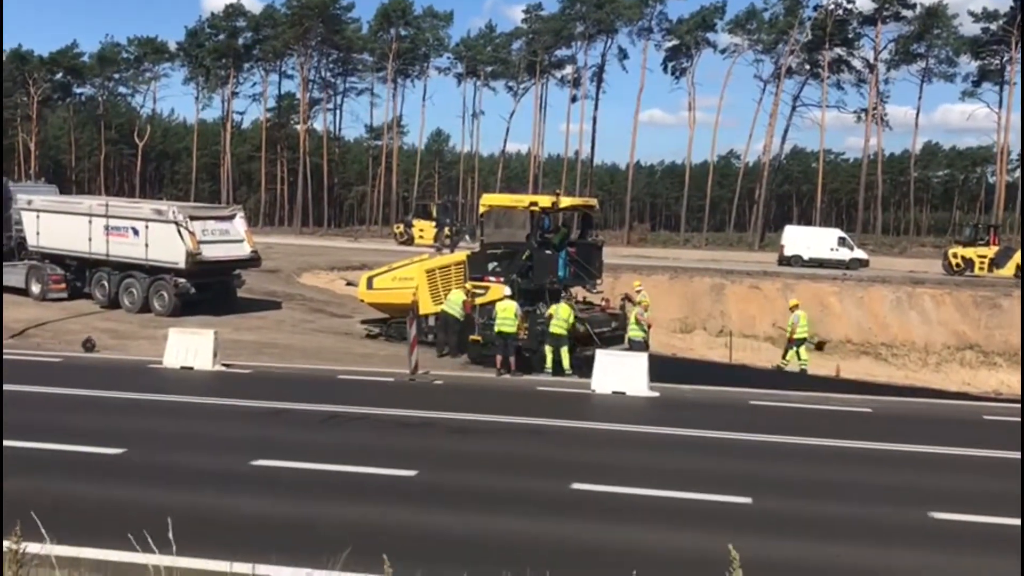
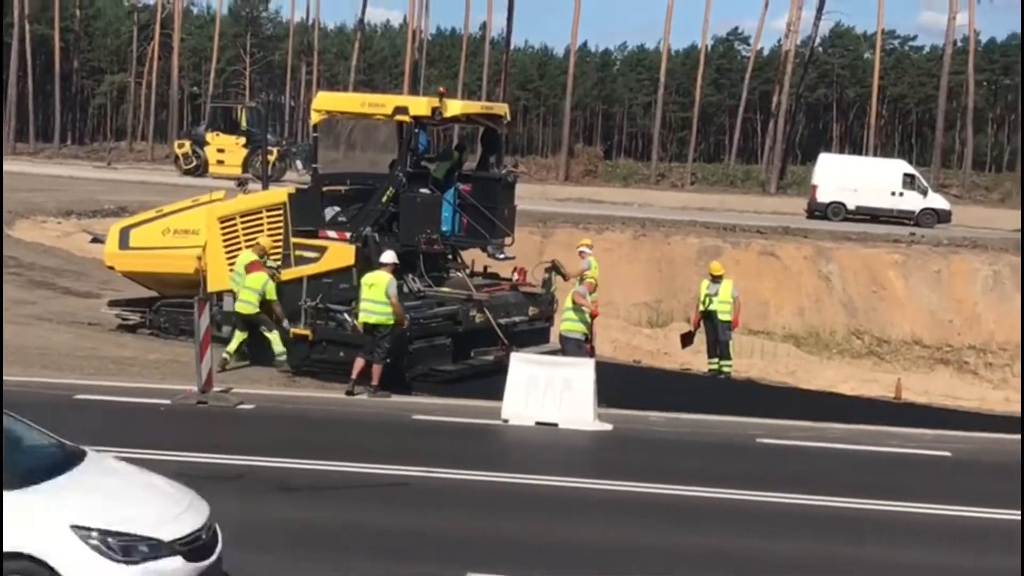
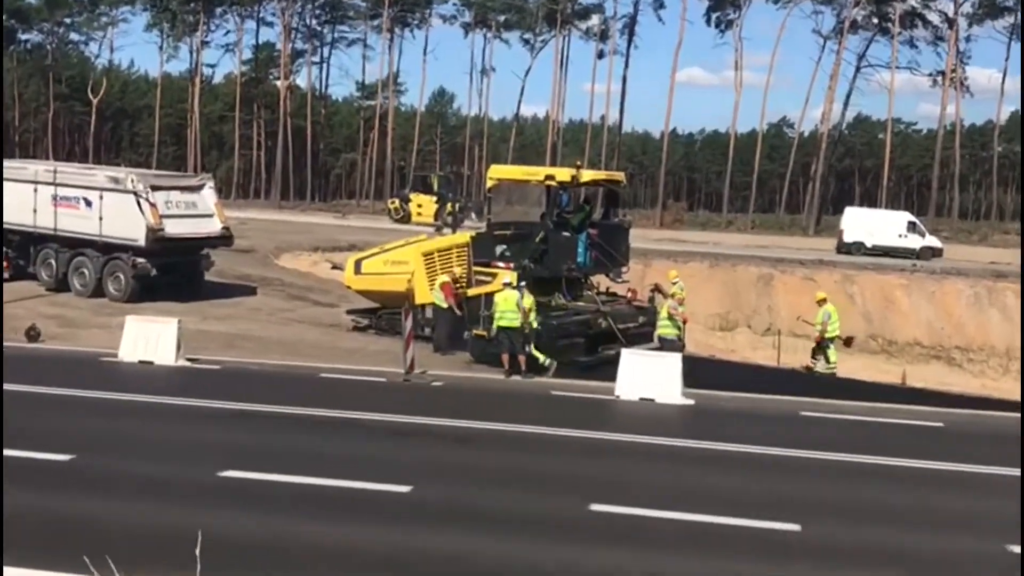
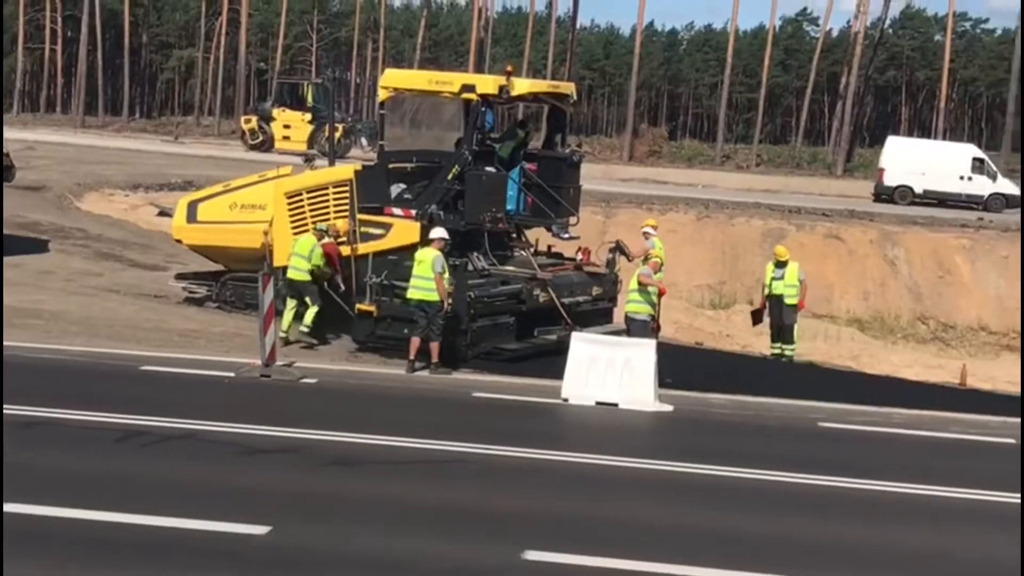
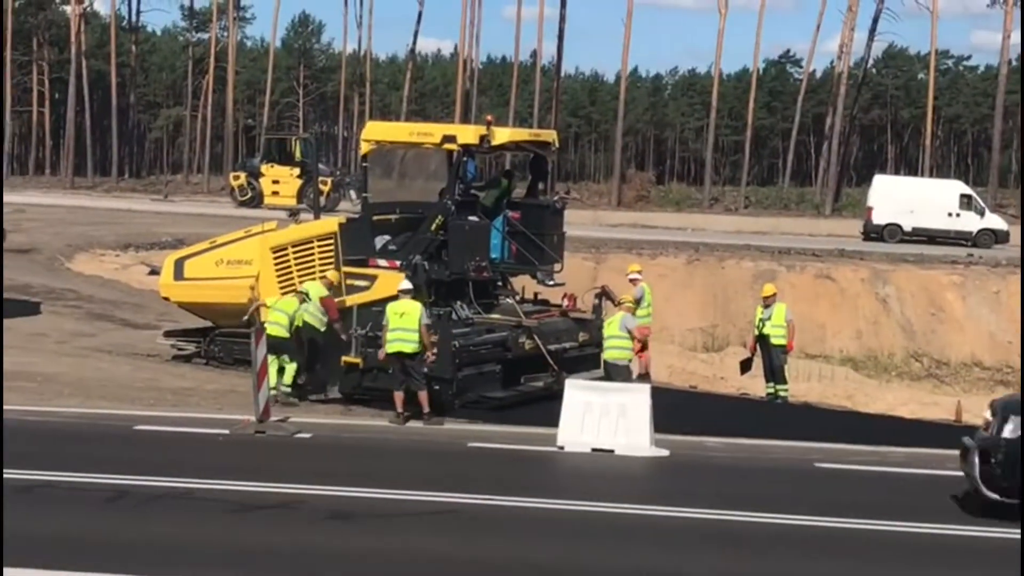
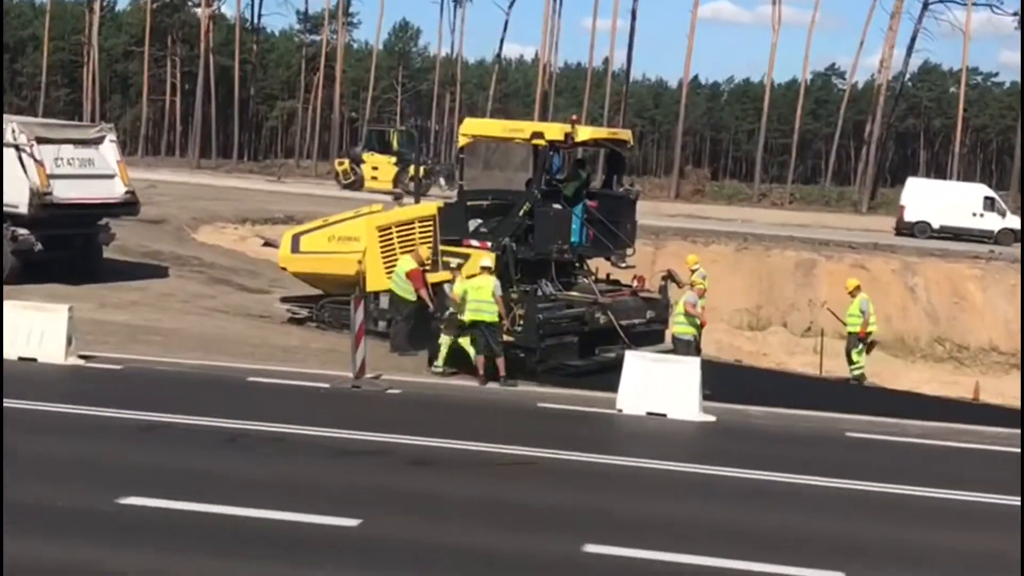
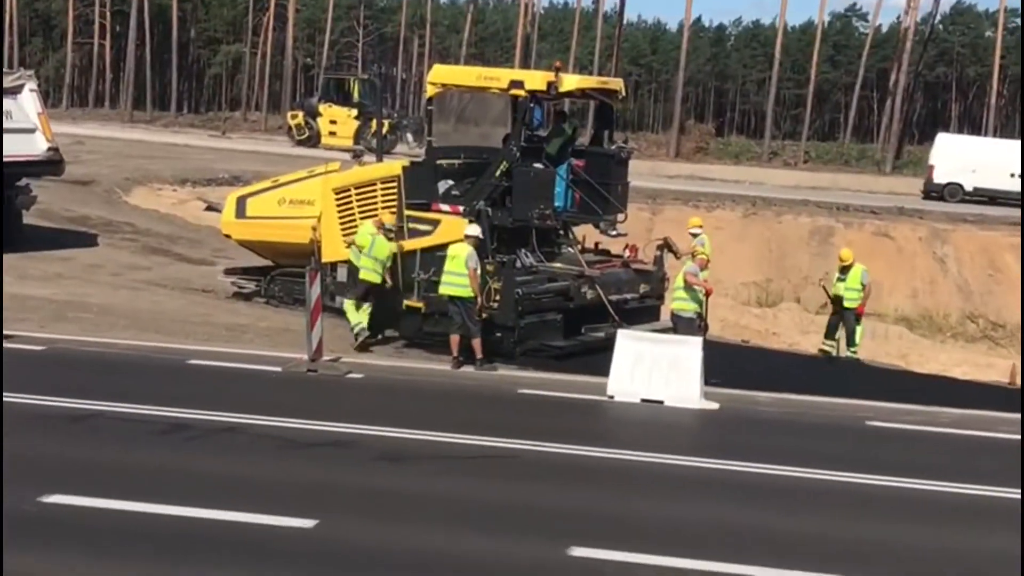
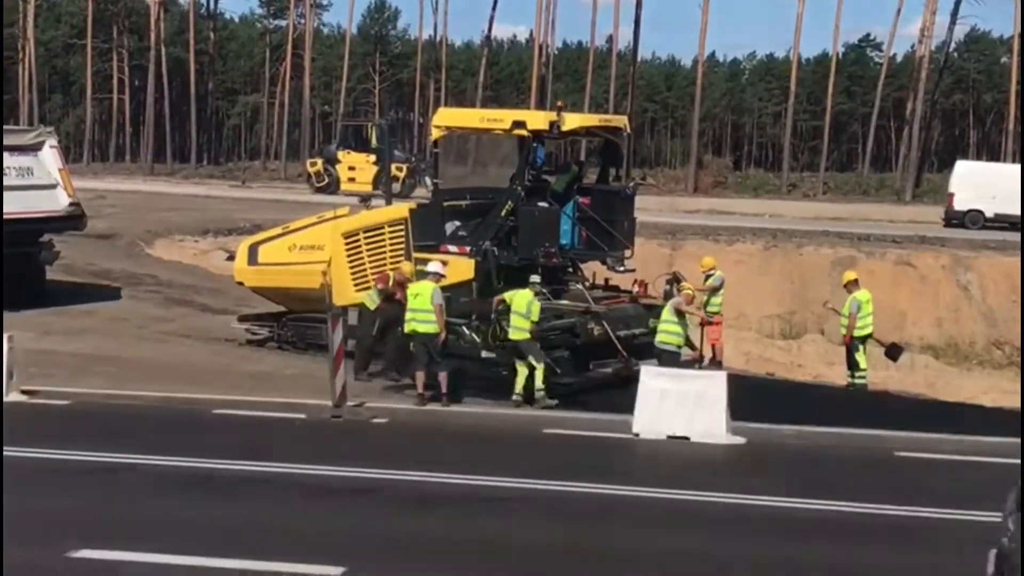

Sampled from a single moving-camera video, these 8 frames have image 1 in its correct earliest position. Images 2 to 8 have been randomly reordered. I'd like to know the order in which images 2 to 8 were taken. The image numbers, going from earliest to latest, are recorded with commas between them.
3, 6, 7, 4, 2, 5, 8
